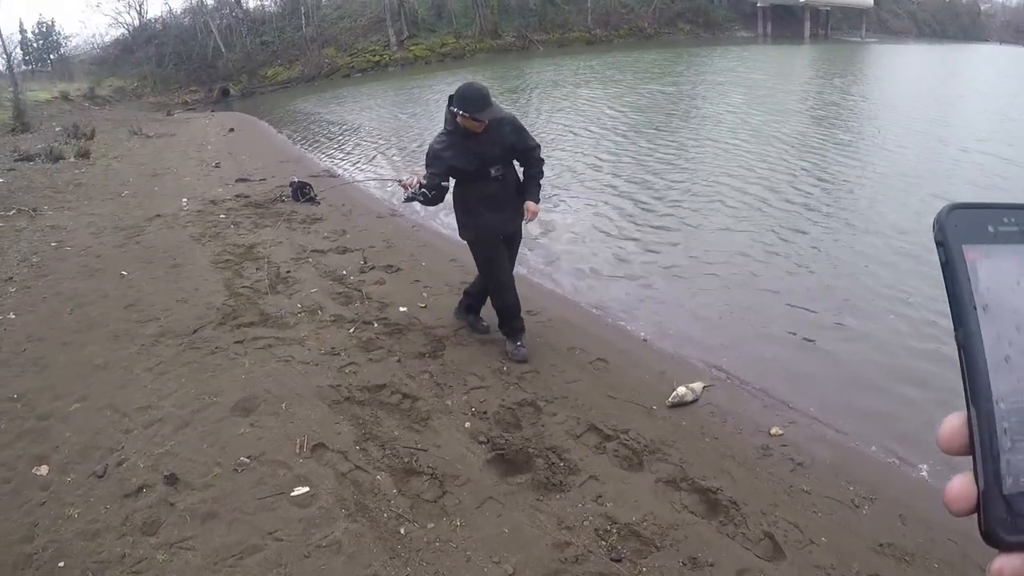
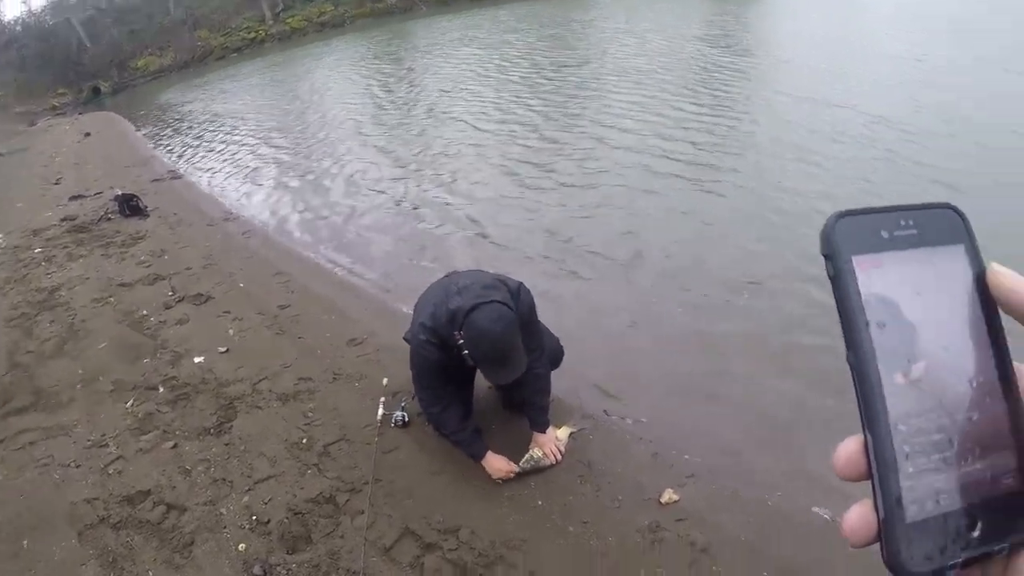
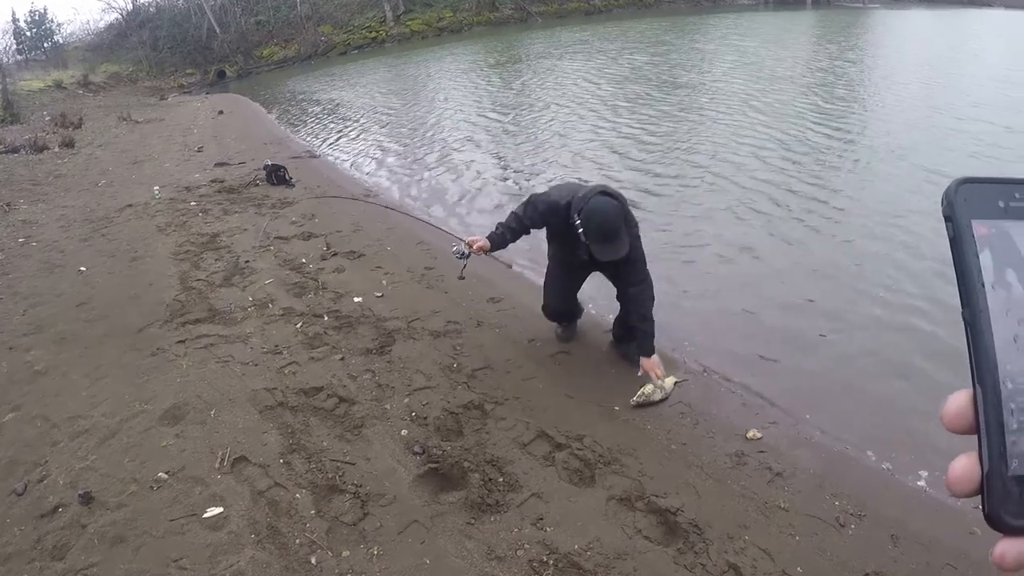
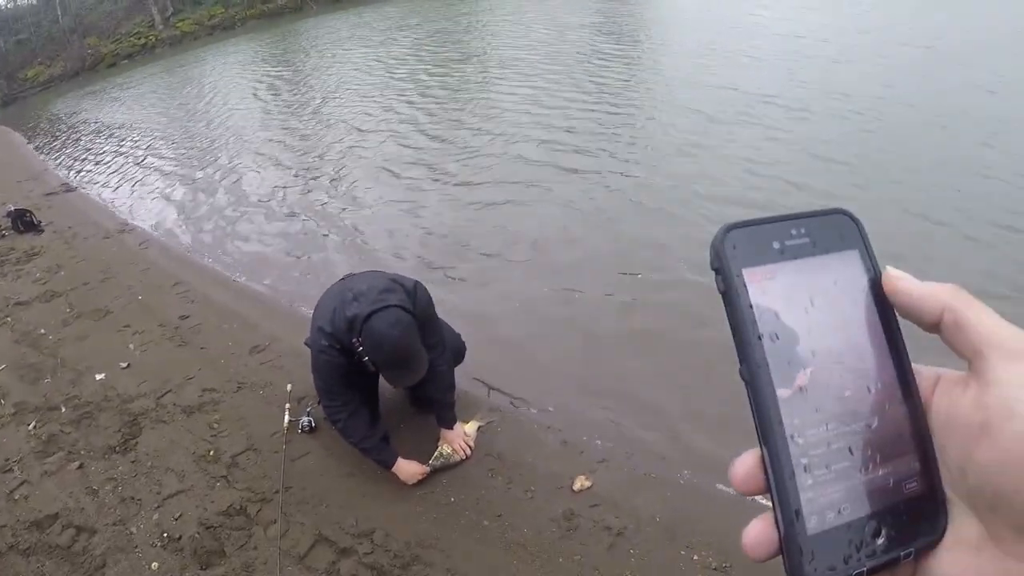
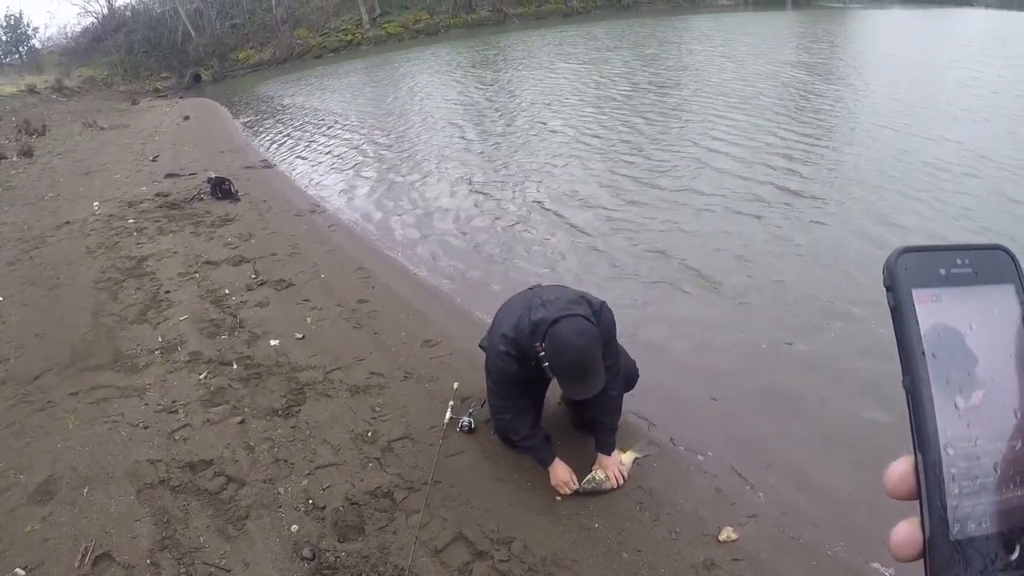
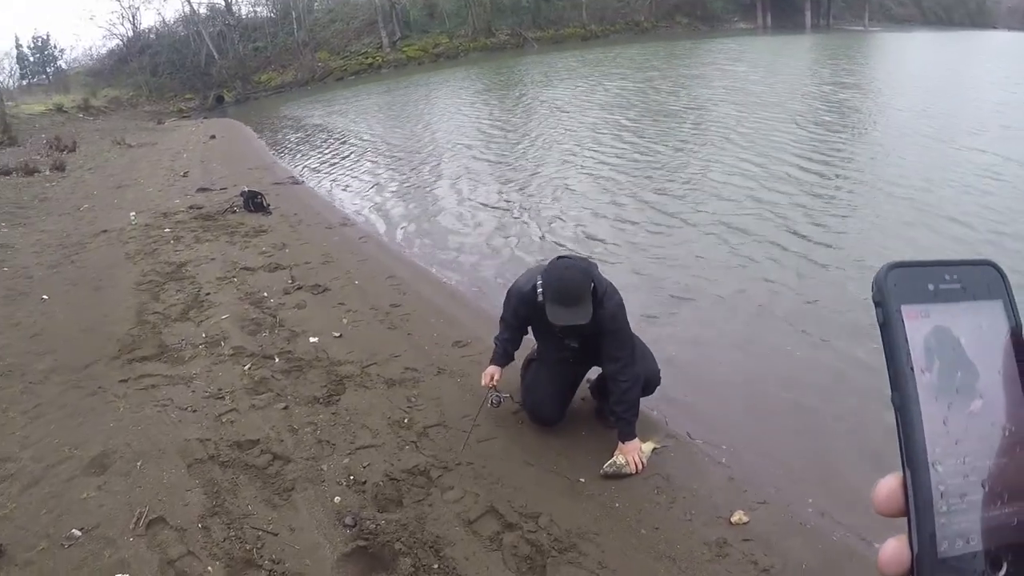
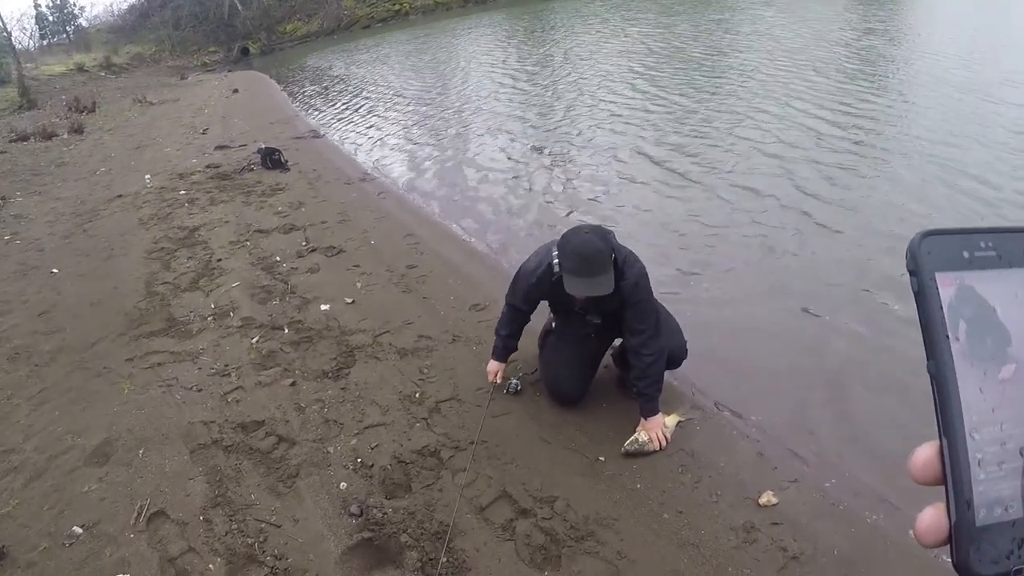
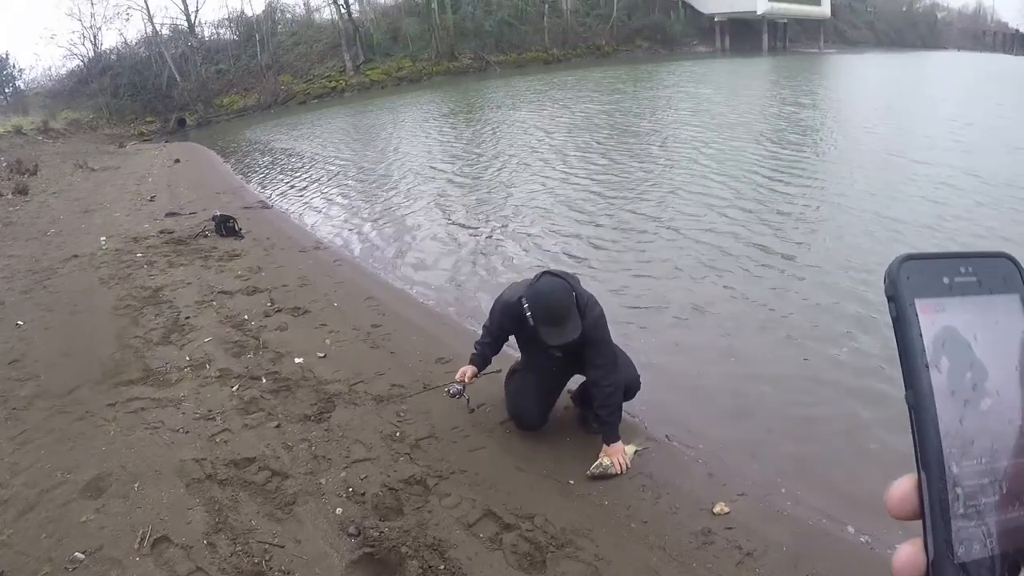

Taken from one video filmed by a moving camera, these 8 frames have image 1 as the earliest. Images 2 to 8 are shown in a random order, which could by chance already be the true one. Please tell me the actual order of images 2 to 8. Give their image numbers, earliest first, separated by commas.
3, 8, 6, 7, 5, 2, 4
